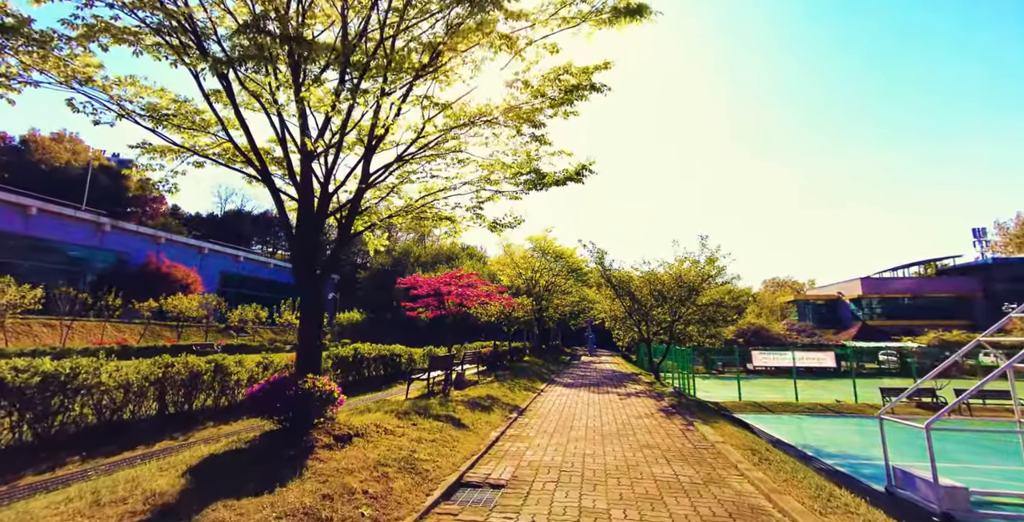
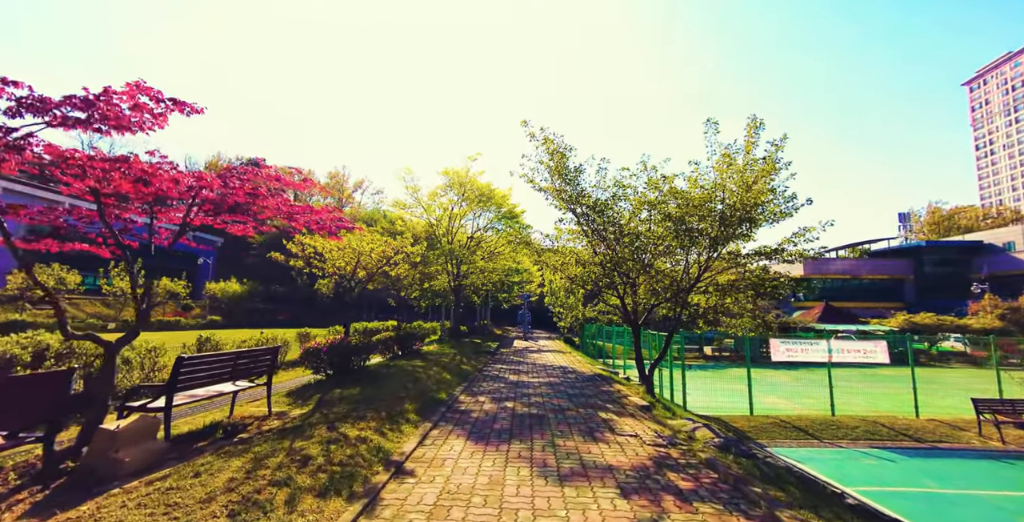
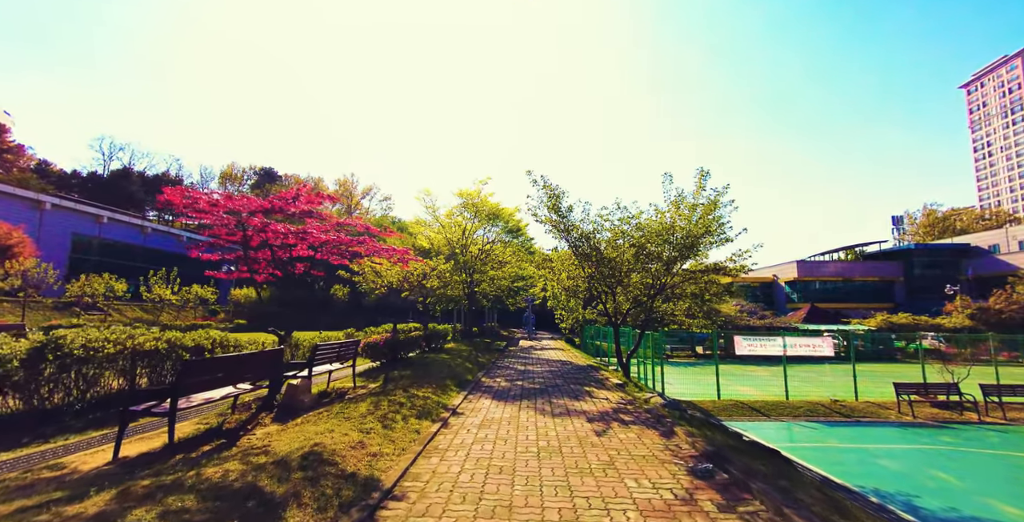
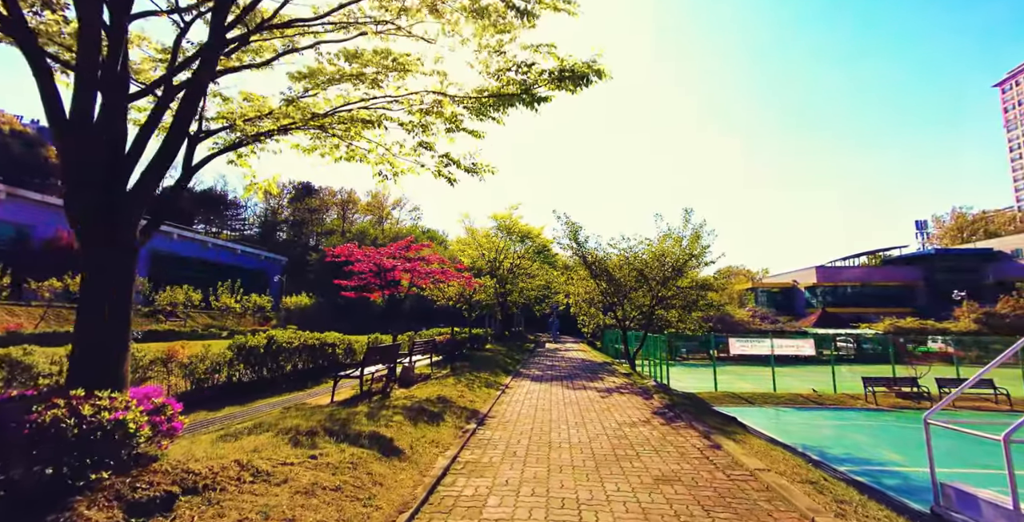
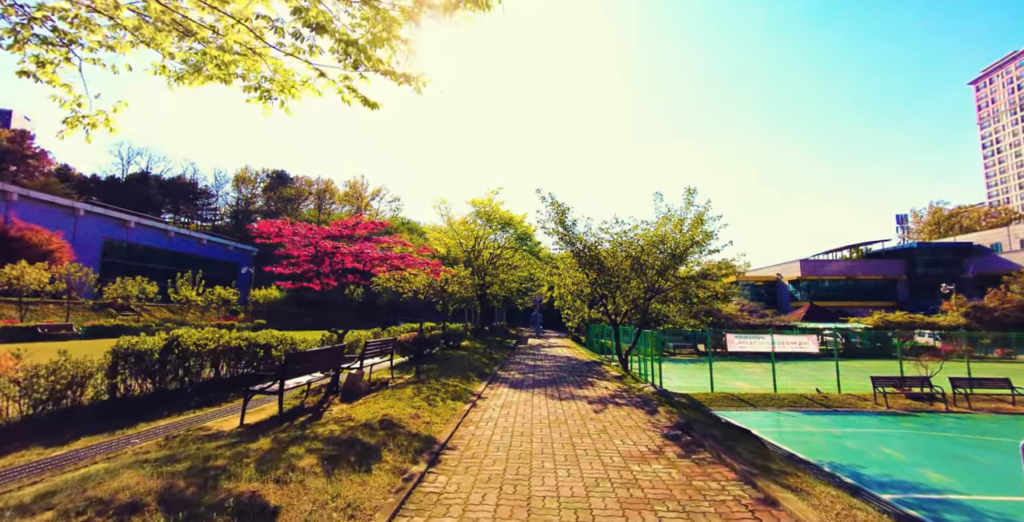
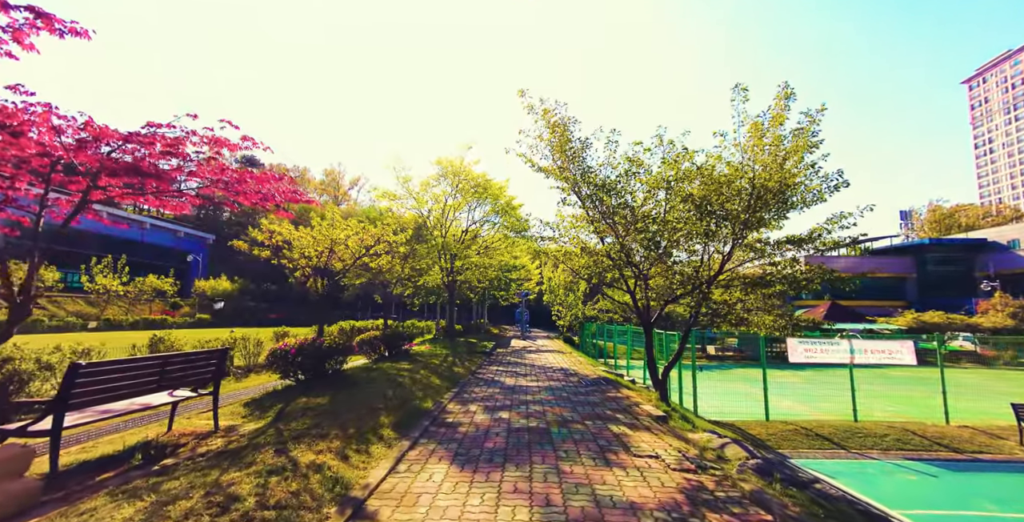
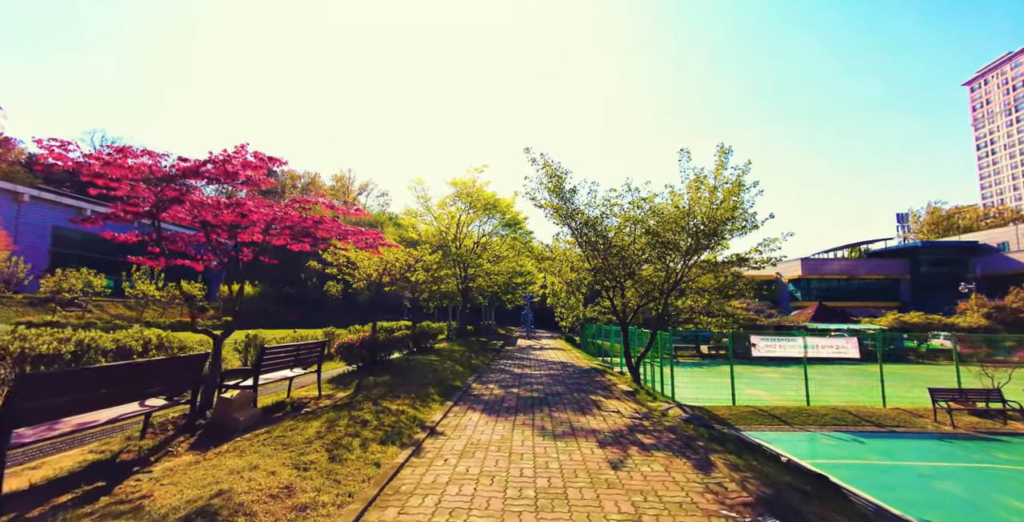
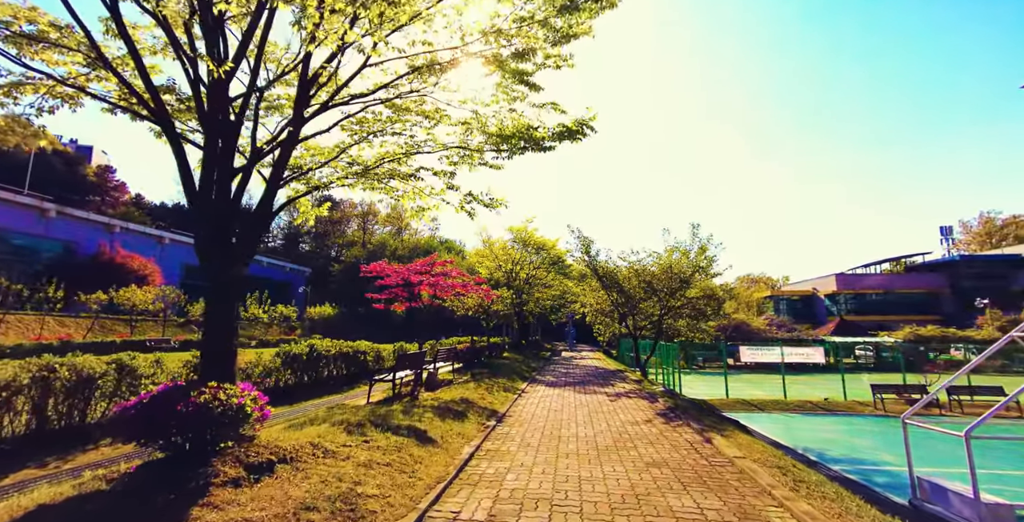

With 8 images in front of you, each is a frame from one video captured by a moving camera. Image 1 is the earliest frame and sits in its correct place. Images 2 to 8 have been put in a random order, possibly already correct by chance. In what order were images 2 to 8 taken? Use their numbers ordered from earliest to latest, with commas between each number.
8, 4, 5, 3, 7, 2, 6
